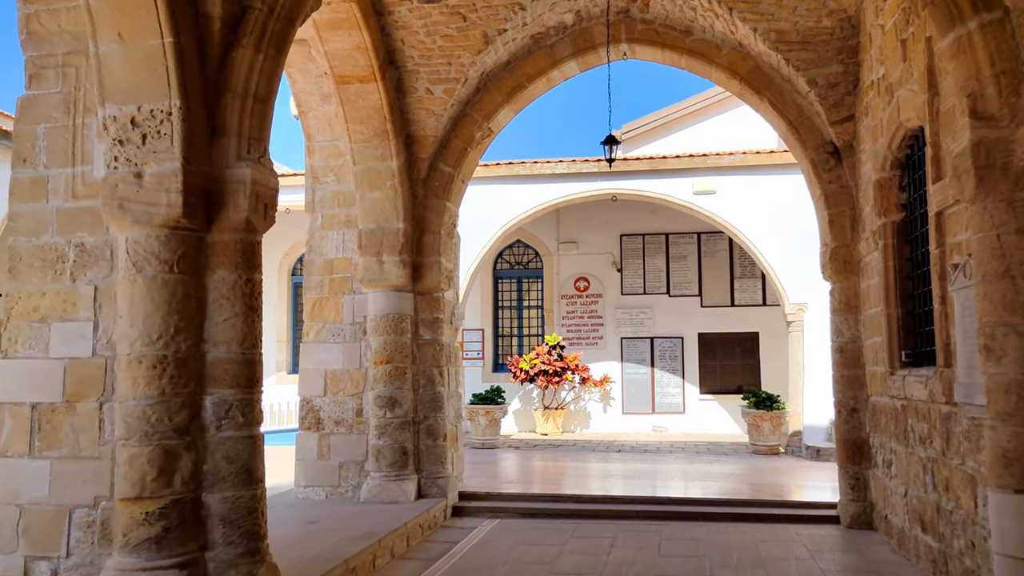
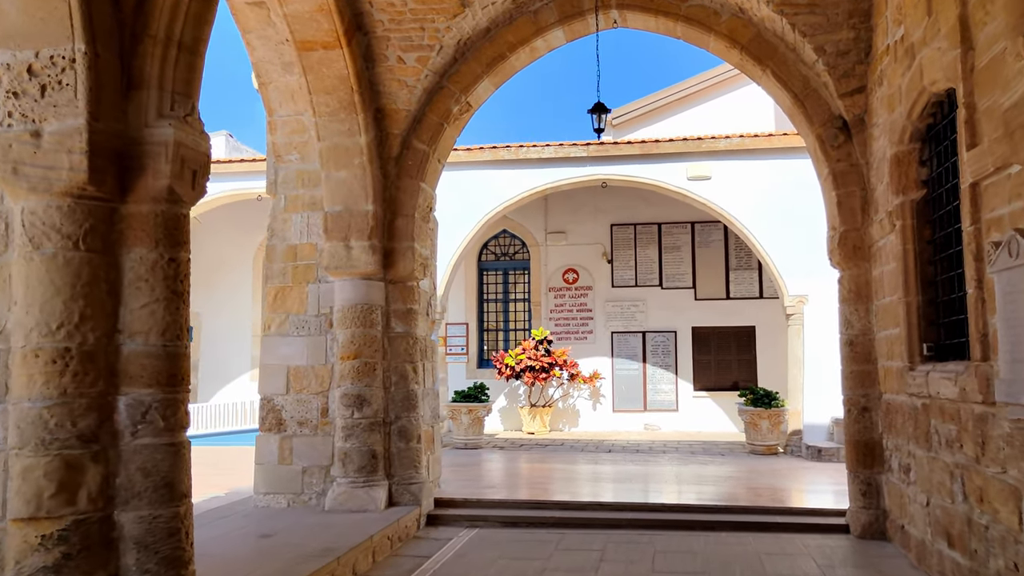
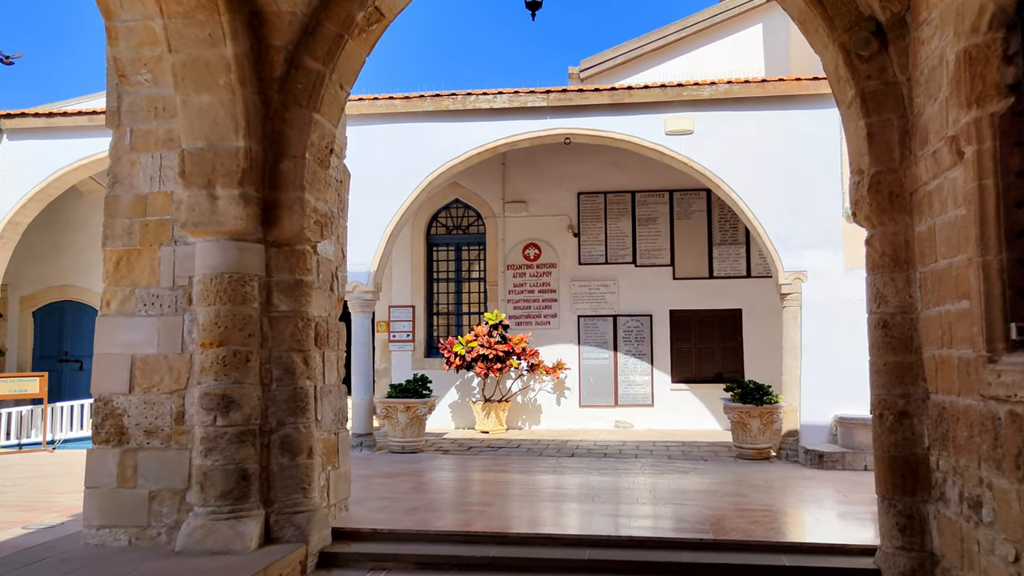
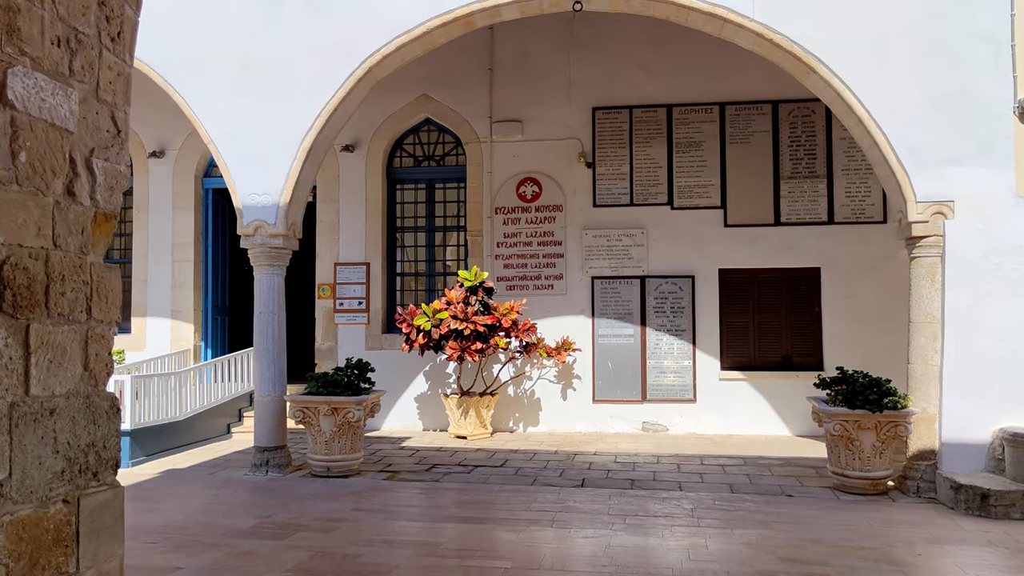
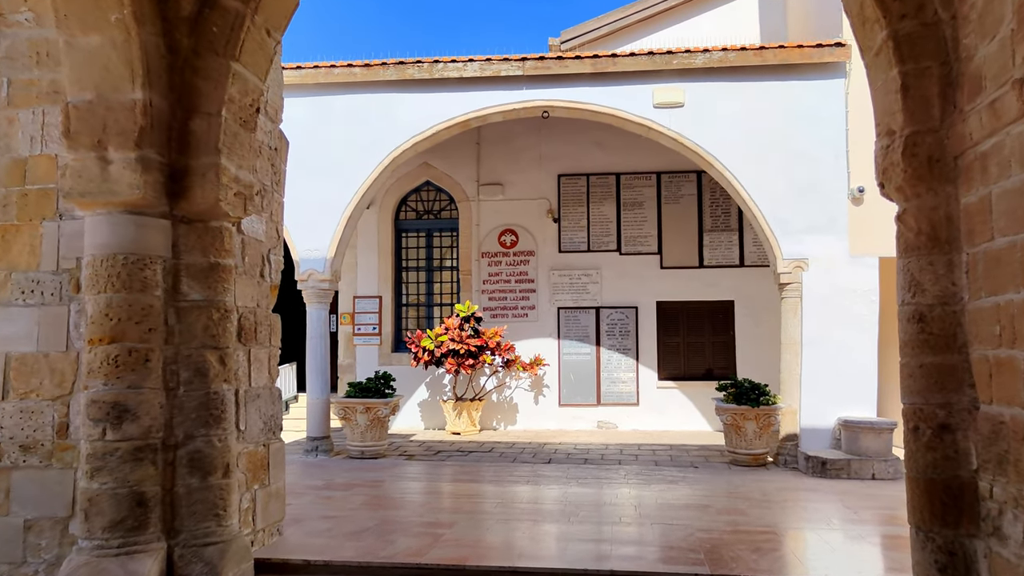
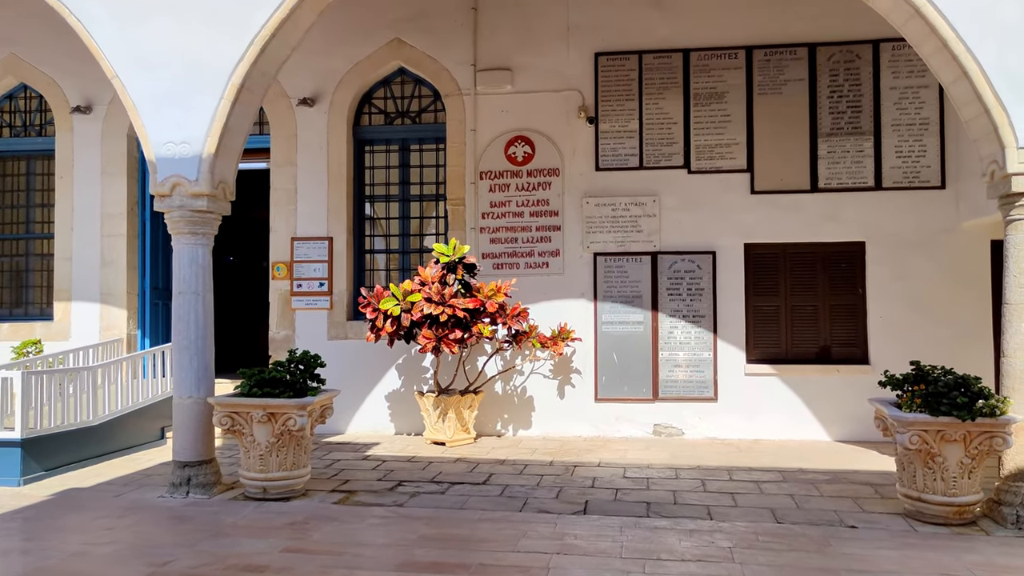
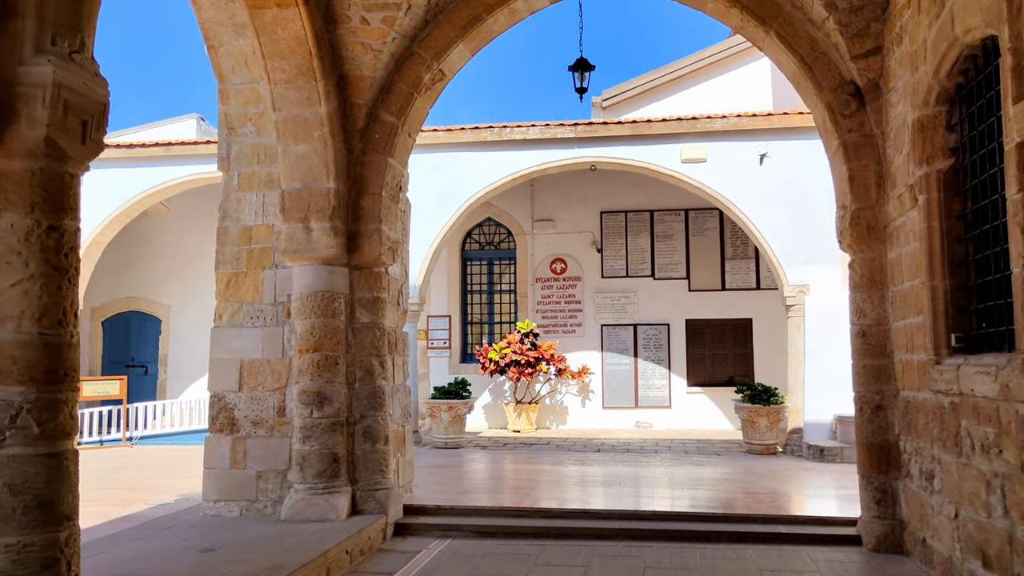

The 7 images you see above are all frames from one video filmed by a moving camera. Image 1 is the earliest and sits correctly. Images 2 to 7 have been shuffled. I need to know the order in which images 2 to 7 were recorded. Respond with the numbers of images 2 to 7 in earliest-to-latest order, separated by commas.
2, 7, 3, 5, 4, 6
